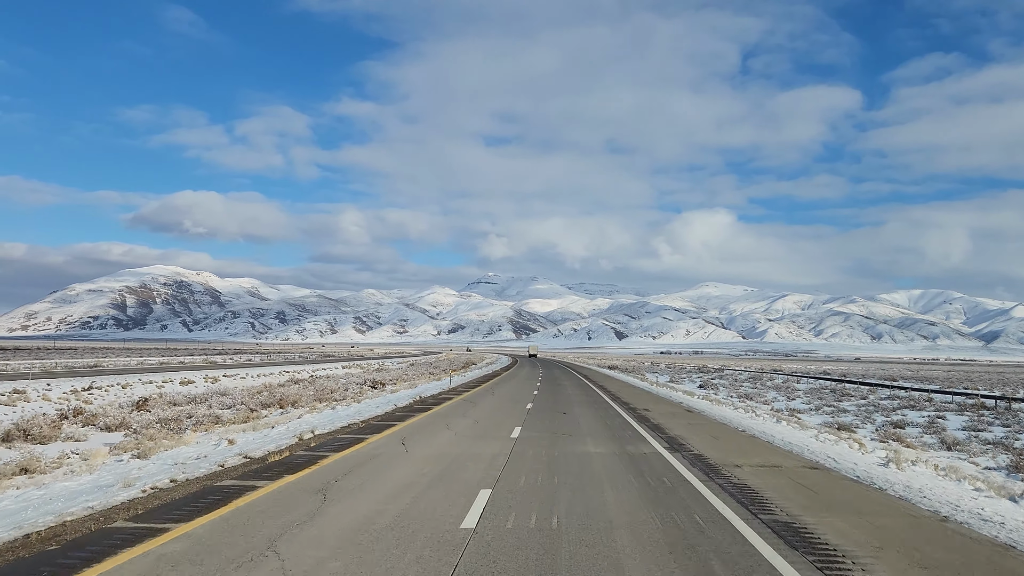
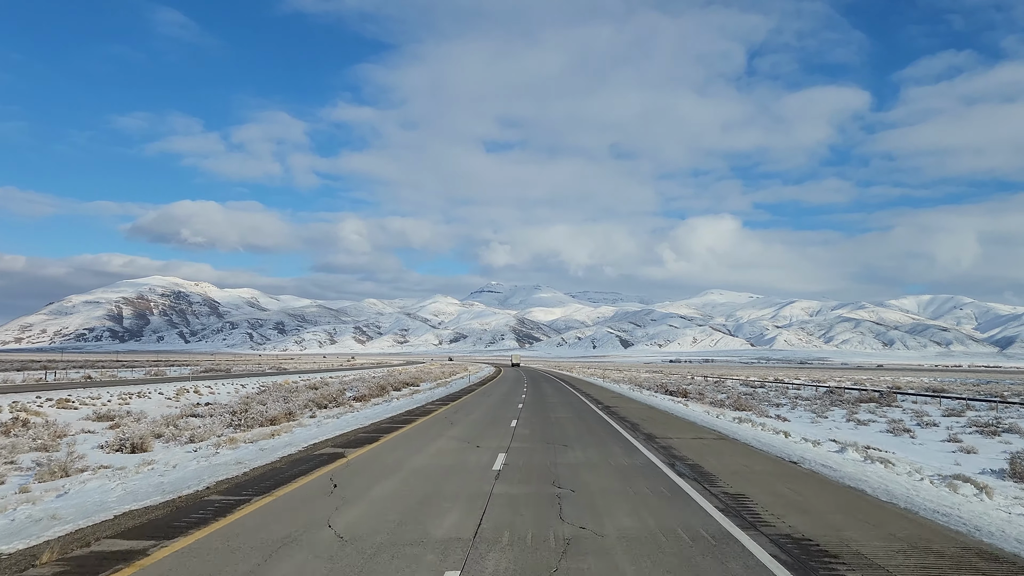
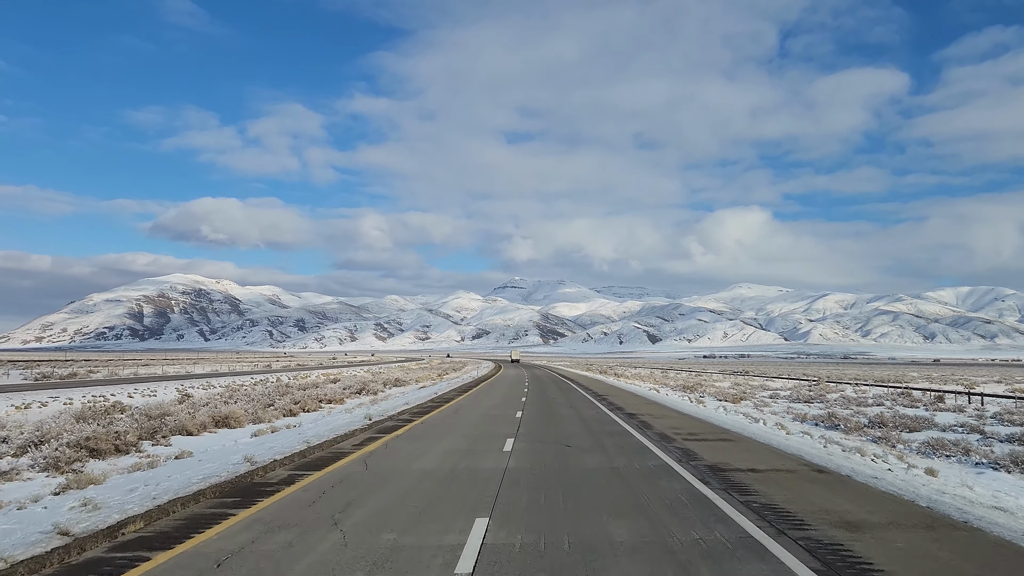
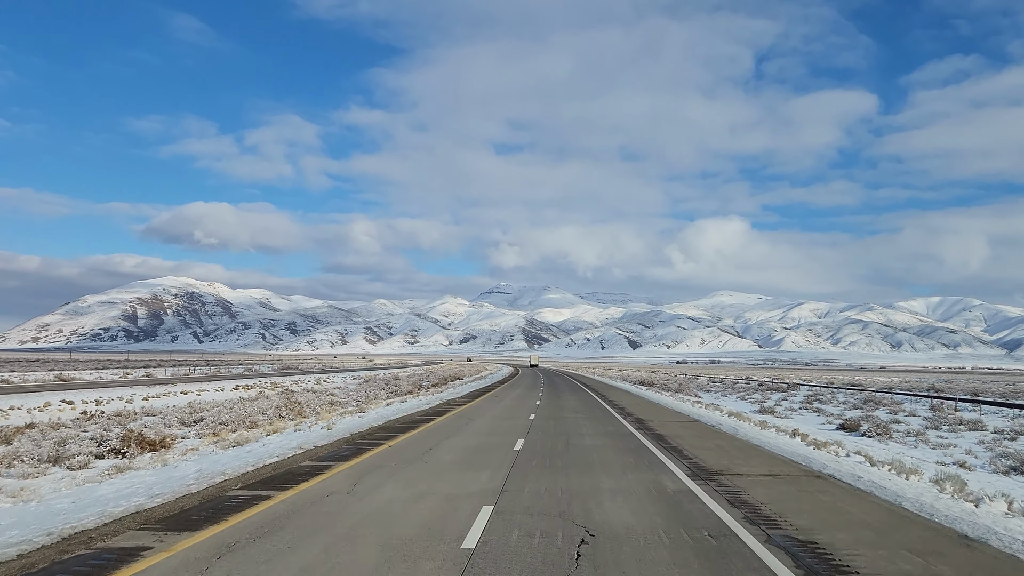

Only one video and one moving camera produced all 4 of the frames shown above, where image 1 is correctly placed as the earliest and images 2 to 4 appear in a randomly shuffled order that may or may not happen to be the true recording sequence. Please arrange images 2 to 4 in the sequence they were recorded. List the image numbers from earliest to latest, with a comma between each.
4, 2, 3
